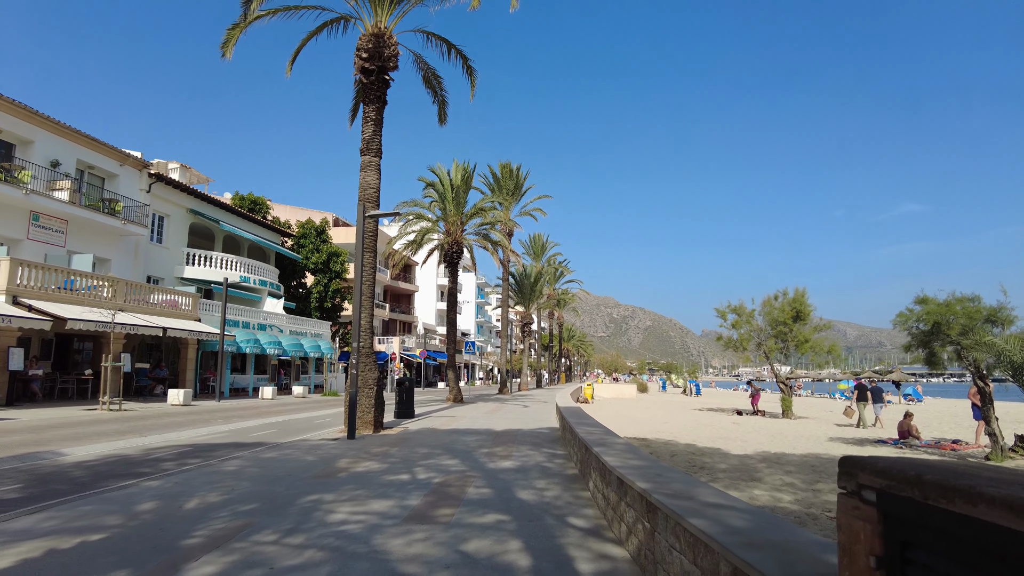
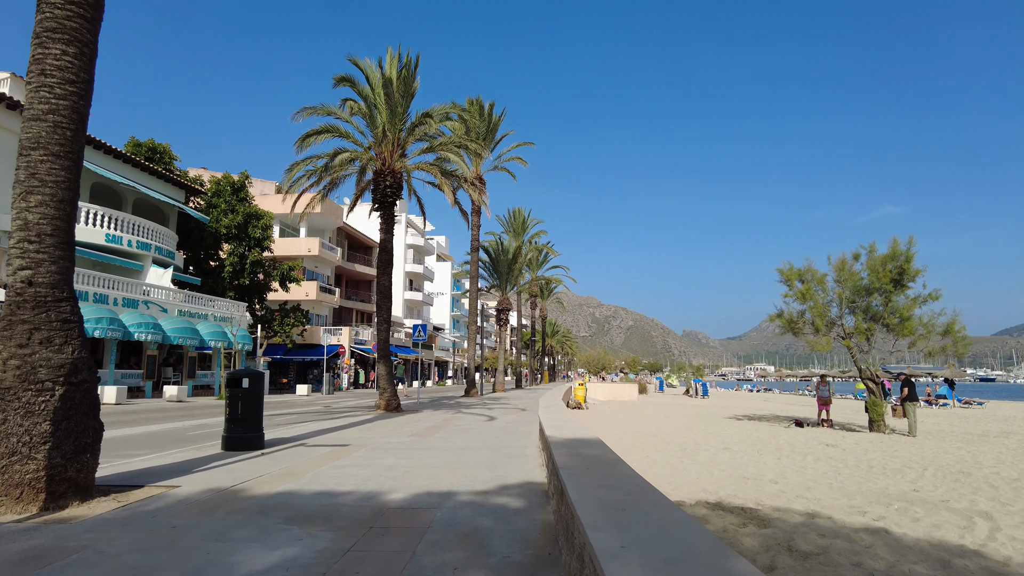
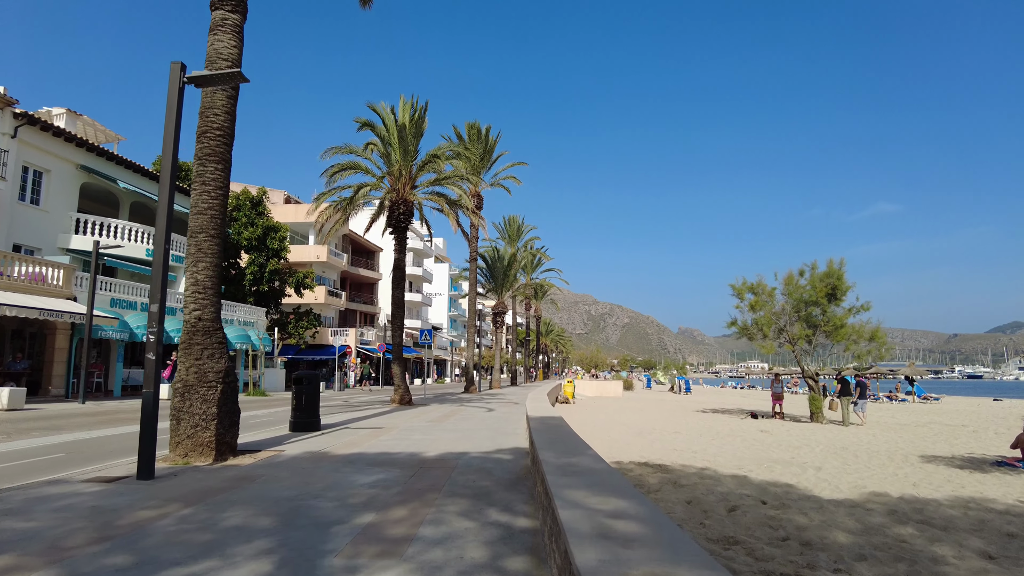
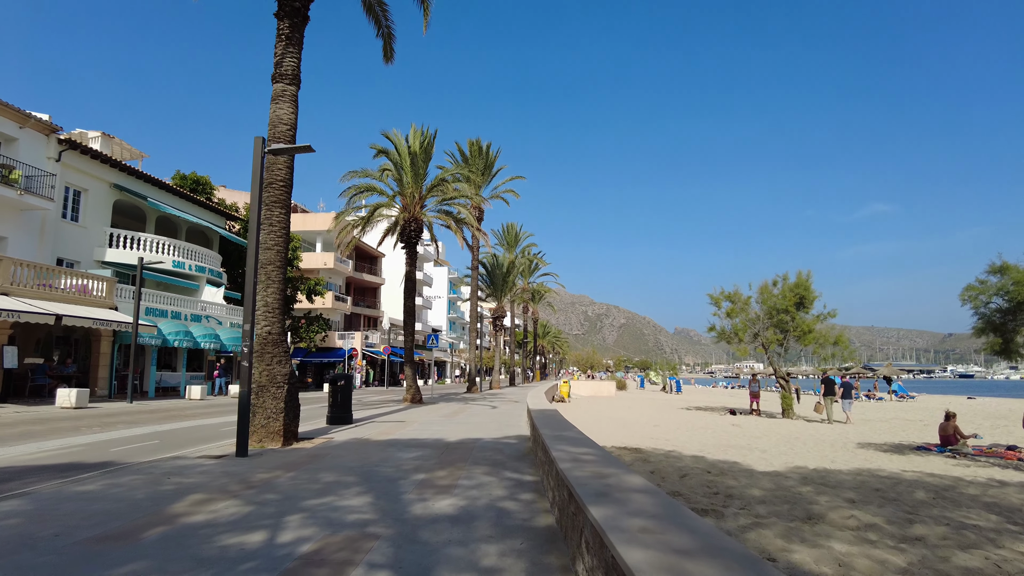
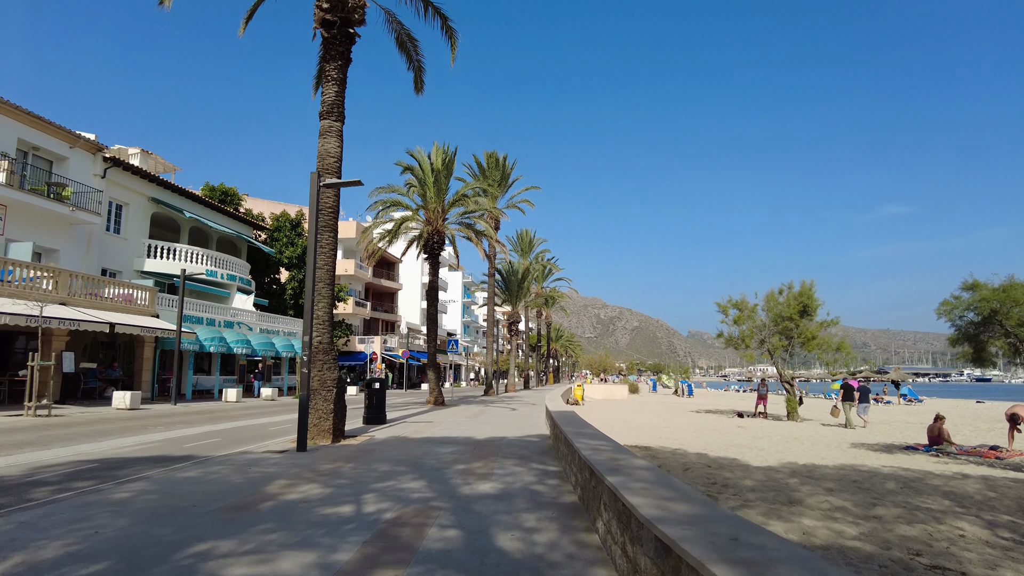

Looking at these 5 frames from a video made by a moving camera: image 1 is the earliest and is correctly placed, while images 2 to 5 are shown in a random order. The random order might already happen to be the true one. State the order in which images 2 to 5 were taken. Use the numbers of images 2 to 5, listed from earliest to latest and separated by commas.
5, 4, 3, 2
